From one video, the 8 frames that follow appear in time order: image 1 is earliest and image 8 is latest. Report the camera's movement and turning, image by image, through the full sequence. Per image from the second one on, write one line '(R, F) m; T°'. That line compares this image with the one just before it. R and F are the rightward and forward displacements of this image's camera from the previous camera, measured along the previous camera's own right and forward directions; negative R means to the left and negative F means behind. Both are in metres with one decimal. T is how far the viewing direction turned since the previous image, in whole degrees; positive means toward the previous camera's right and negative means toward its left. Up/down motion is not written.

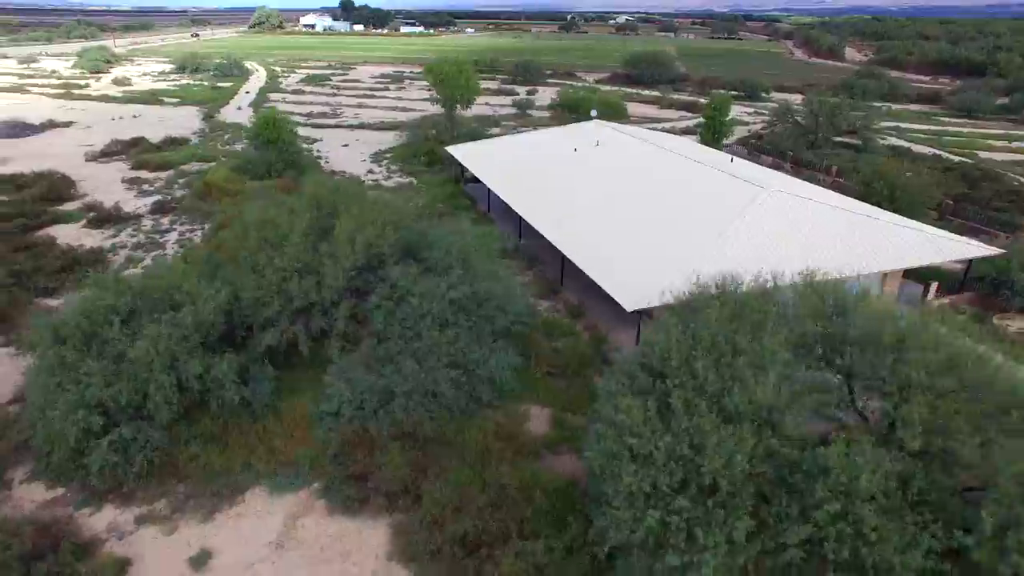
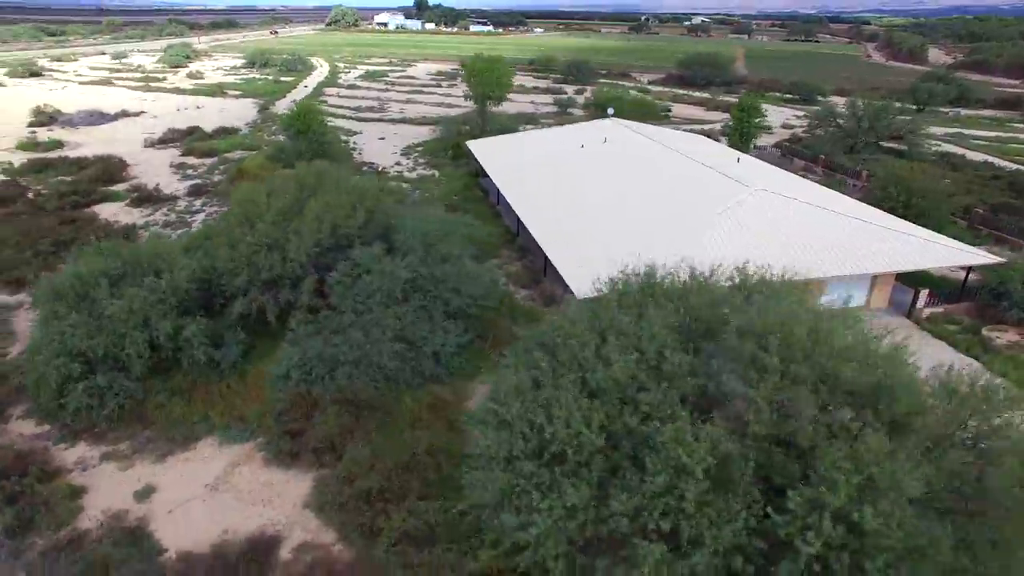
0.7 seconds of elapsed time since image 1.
(+3.2, -0.7) m; -6°
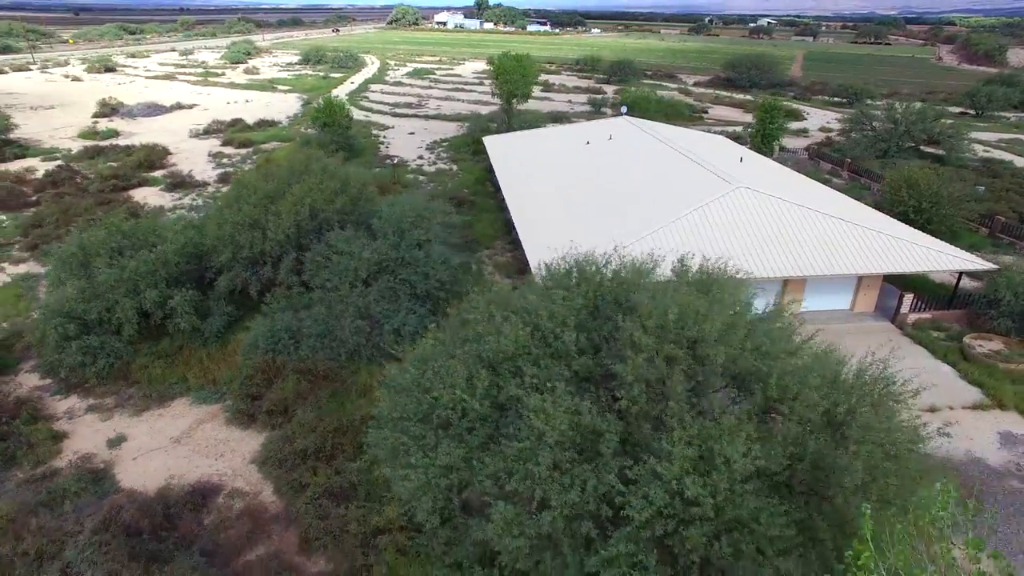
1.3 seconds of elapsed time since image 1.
(+2.7, -0.7) m; -5°
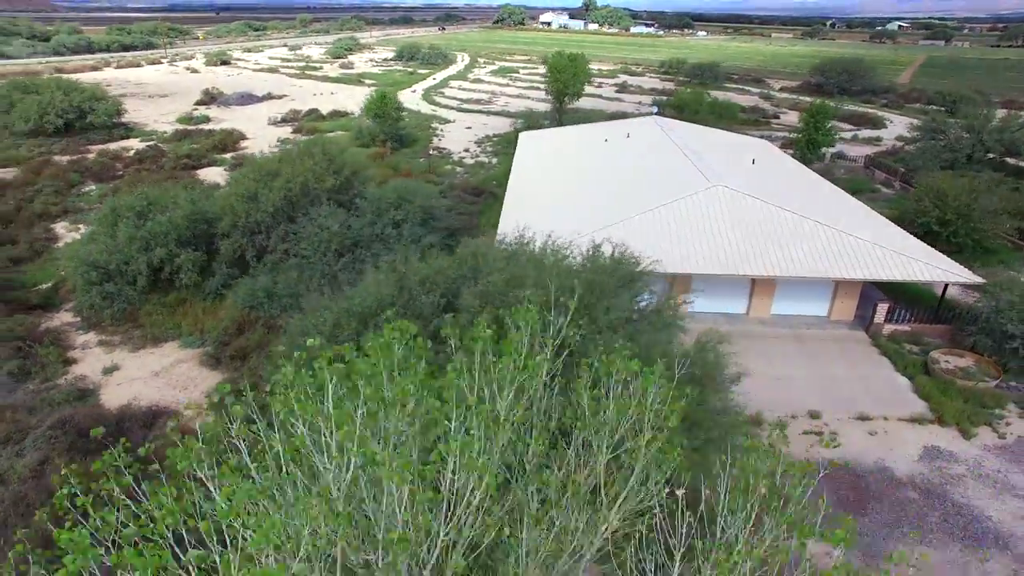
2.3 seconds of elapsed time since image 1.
(+4.6, -1.0) m; -9°
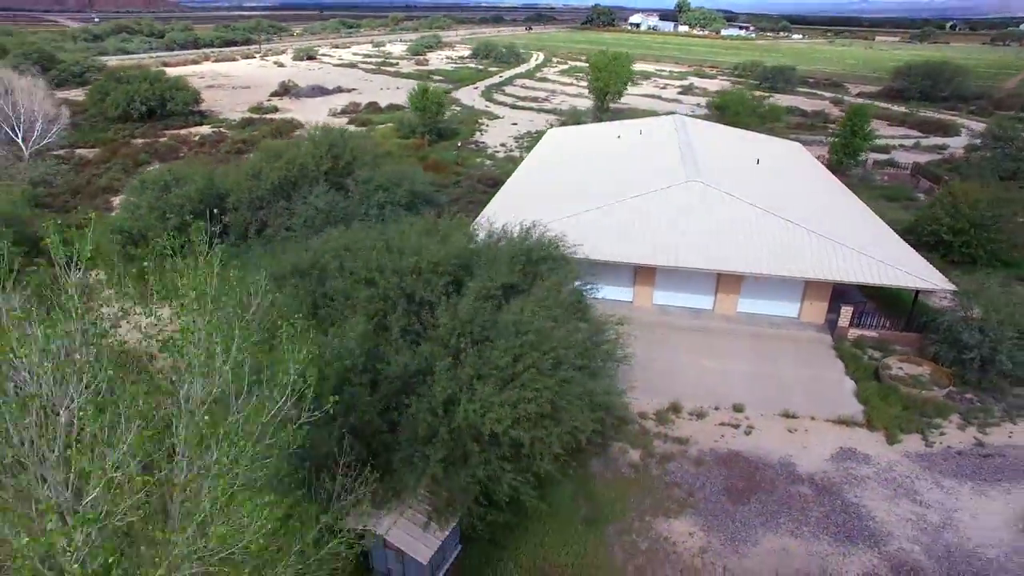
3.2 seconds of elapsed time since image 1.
(+4.1, -0.8) m; -8°
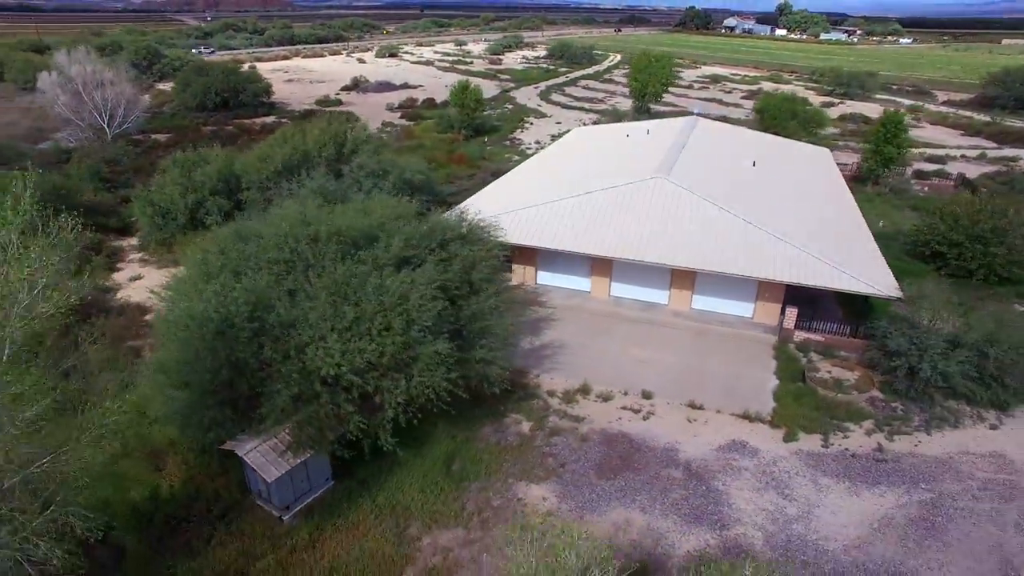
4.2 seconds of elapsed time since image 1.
(+4.6, -0.9) m; -8°
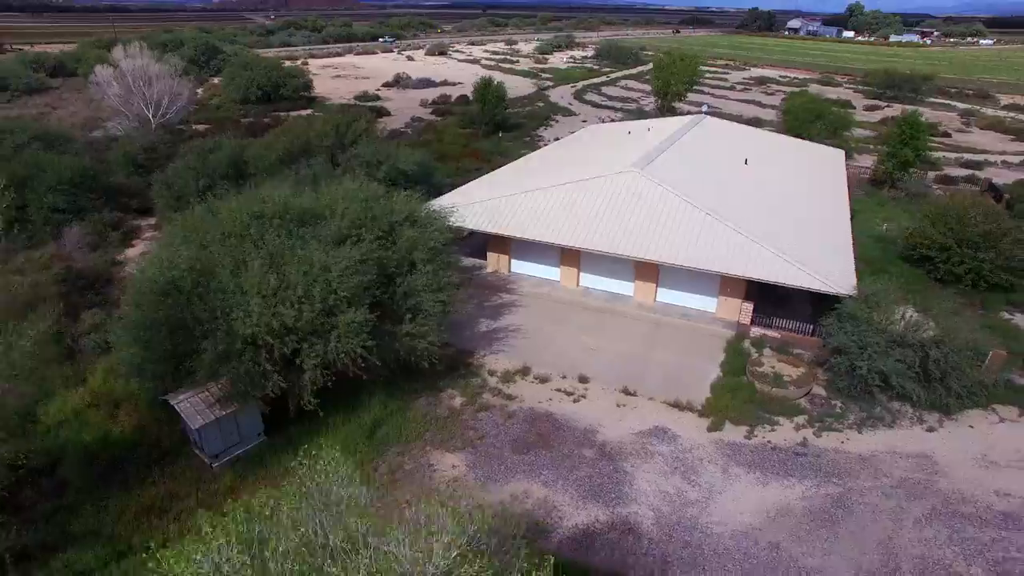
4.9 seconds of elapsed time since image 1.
(+3.2, -0.6) m; -5°
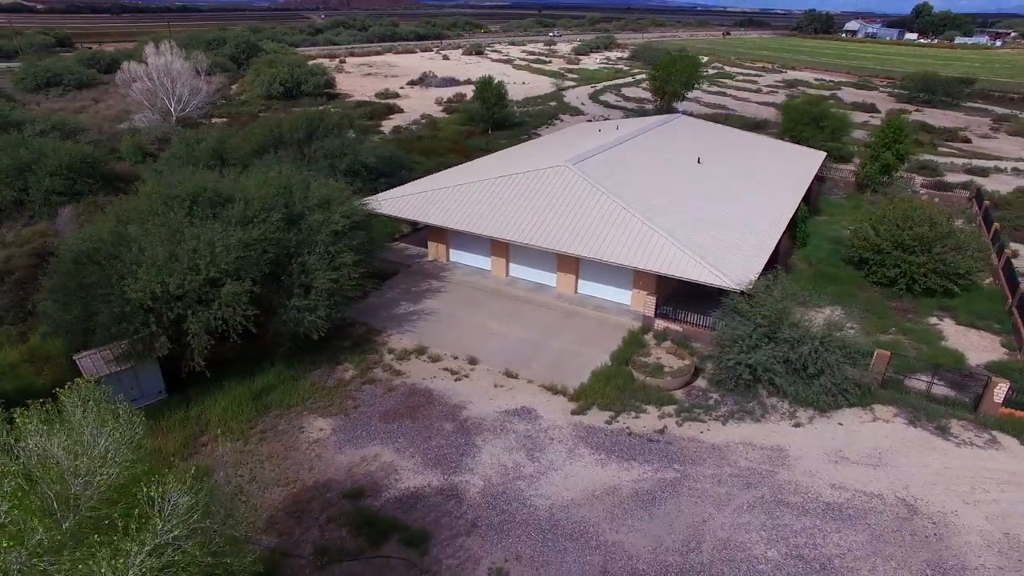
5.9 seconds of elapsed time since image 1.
(+4.7, -0.7) m; -5°
